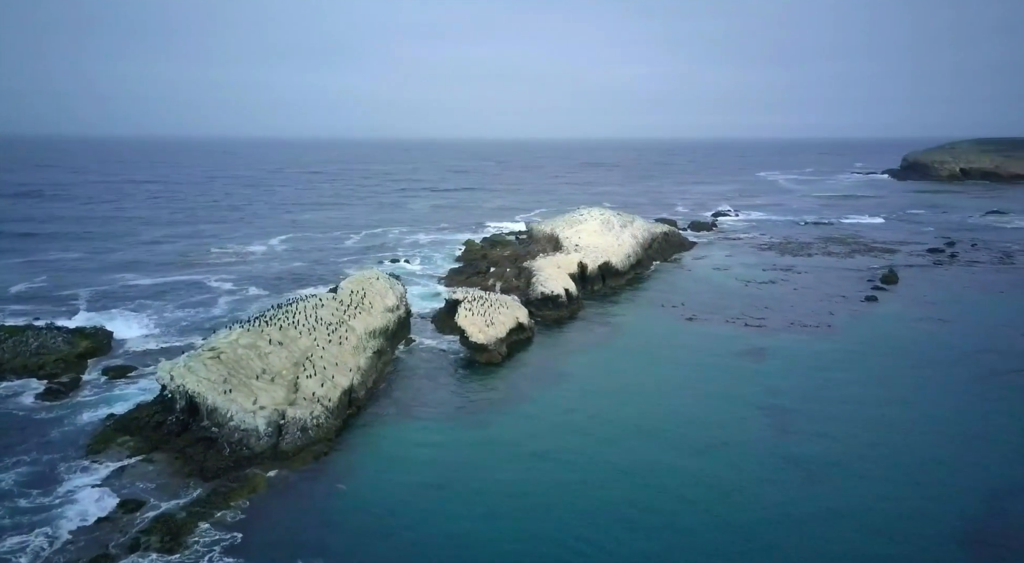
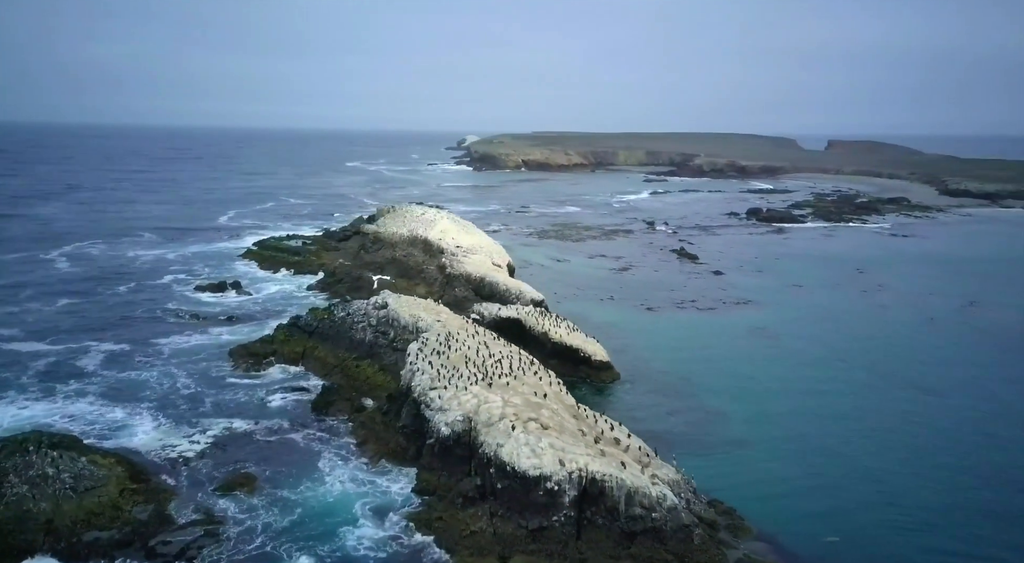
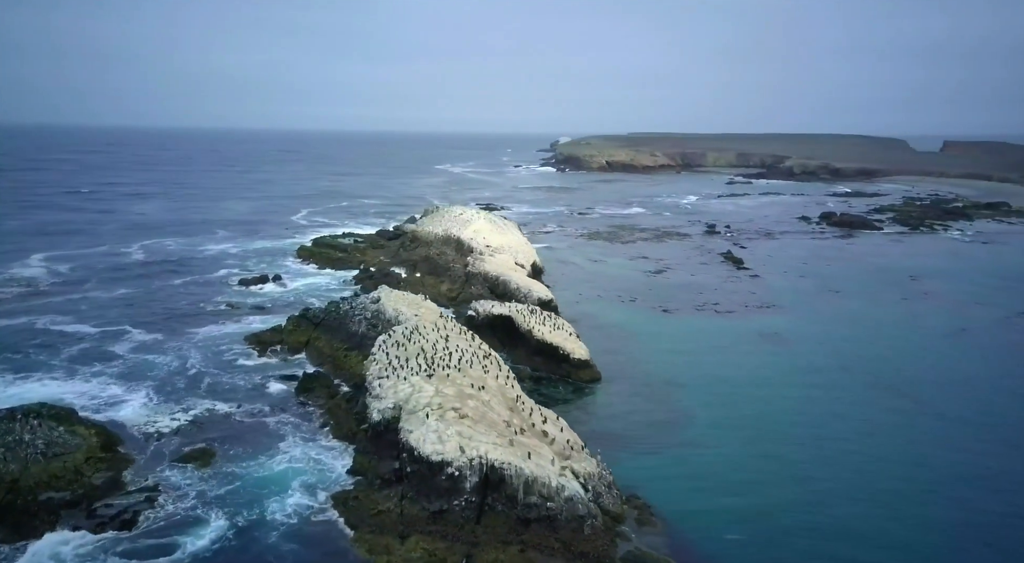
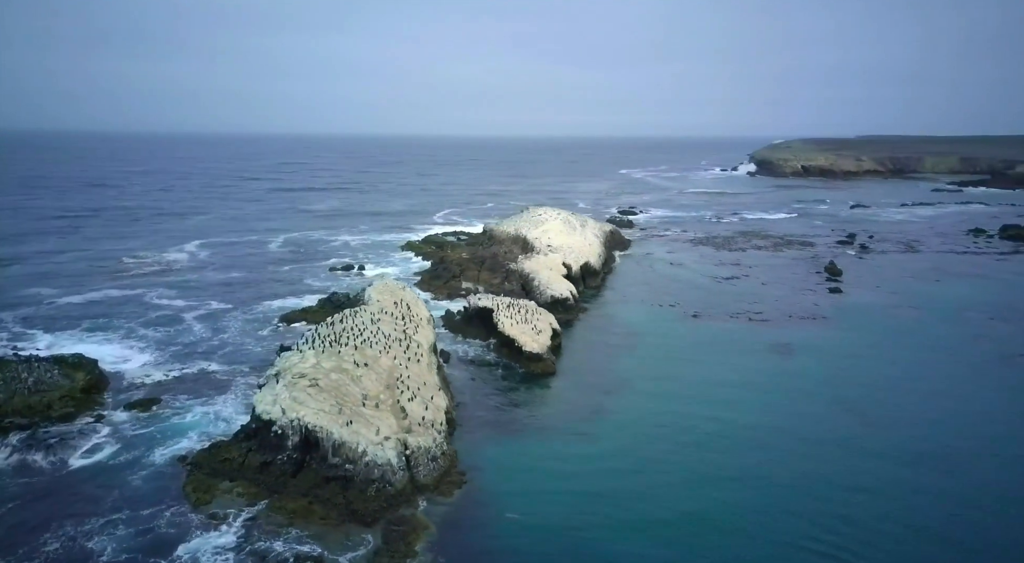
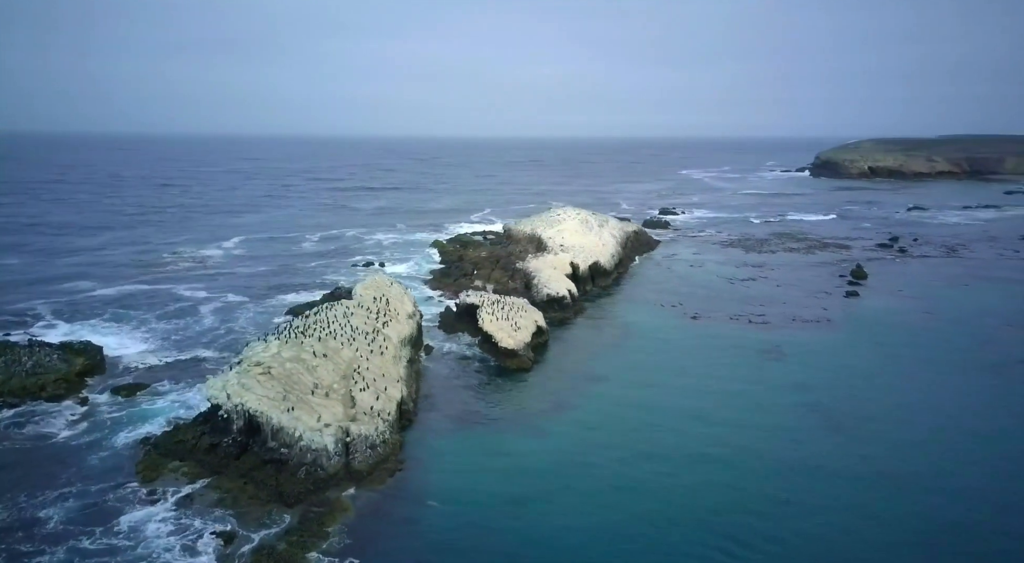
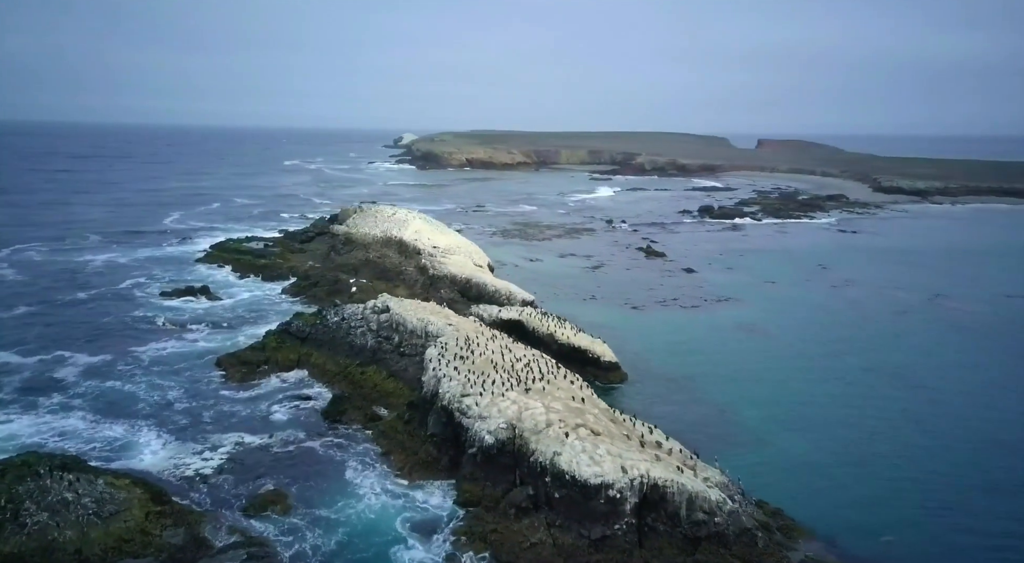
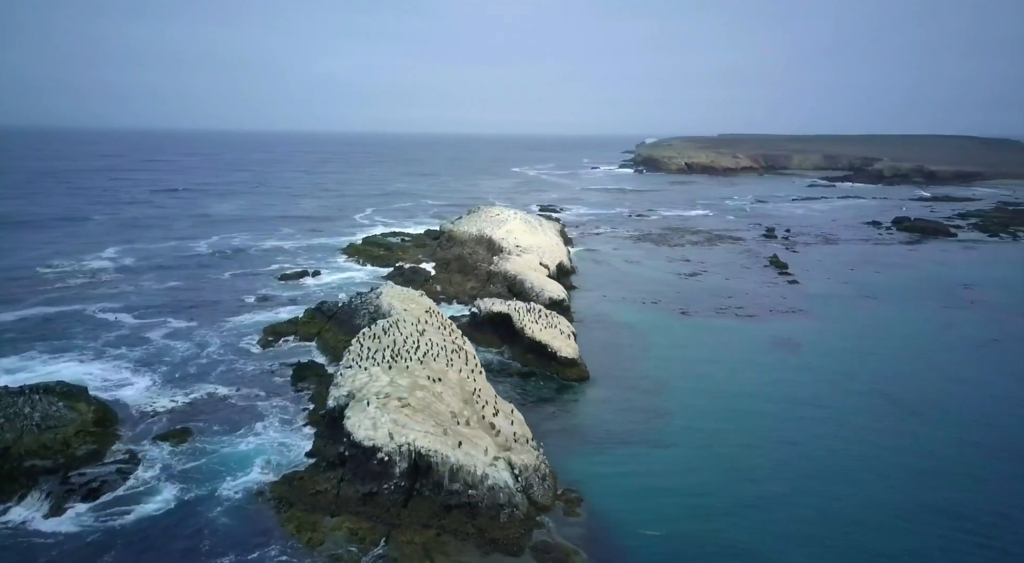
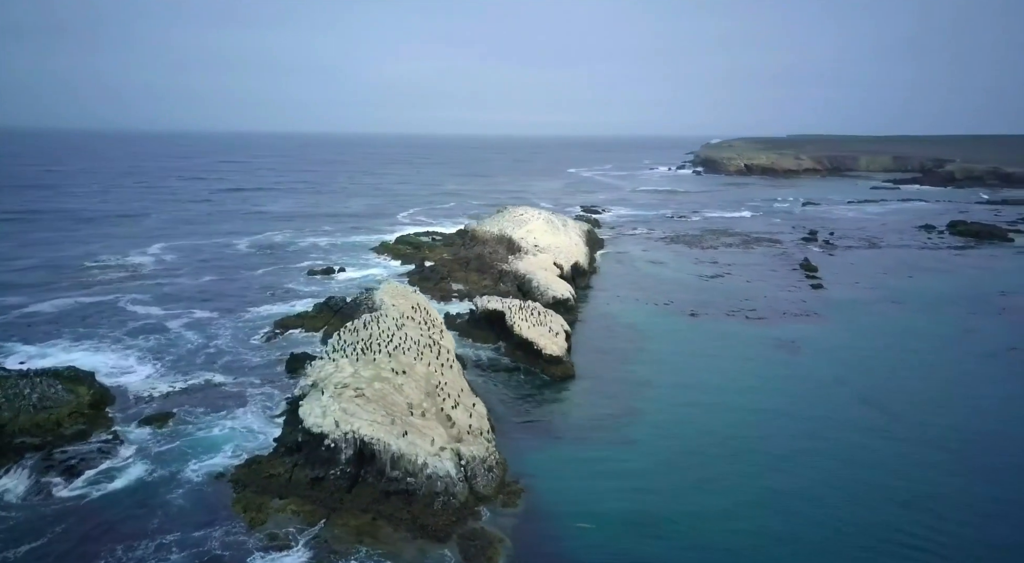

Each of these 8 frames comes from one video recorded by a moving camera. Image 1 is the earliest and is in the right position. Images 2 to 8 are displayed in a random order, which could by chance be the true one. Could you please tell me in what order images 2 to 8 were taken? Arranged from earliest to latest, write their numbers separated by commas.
5, 4, 8, 7, 3, 2, 6
